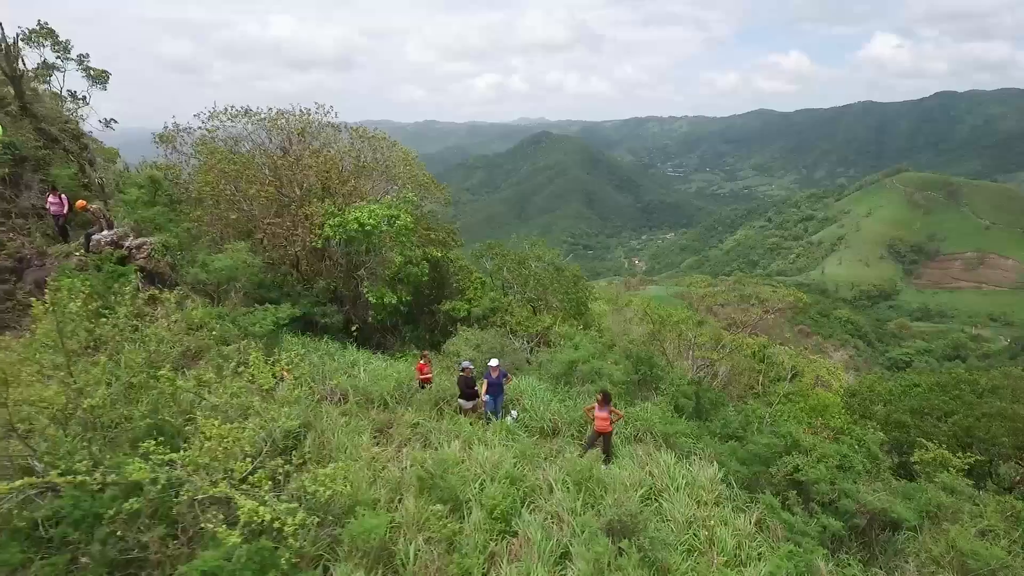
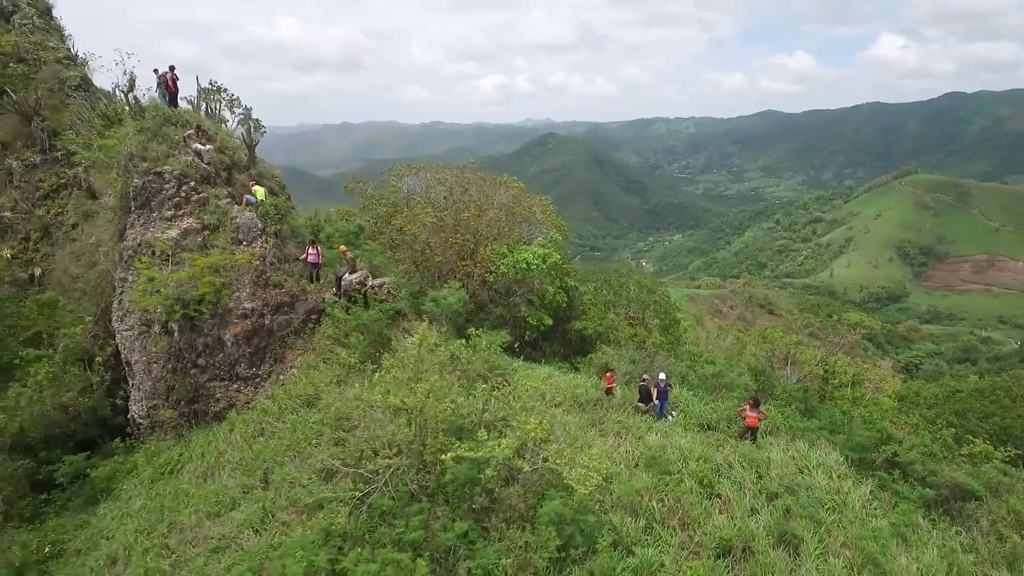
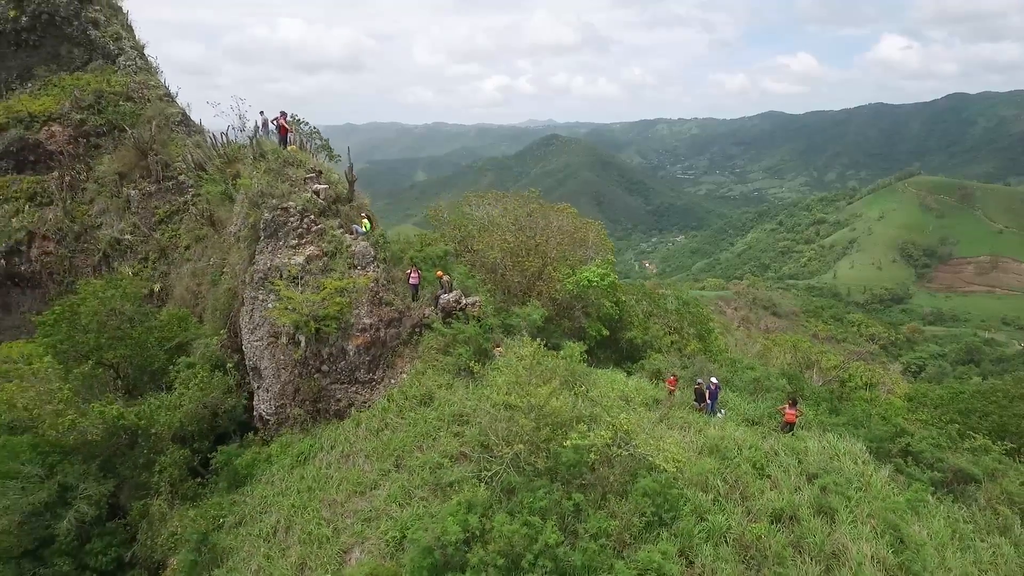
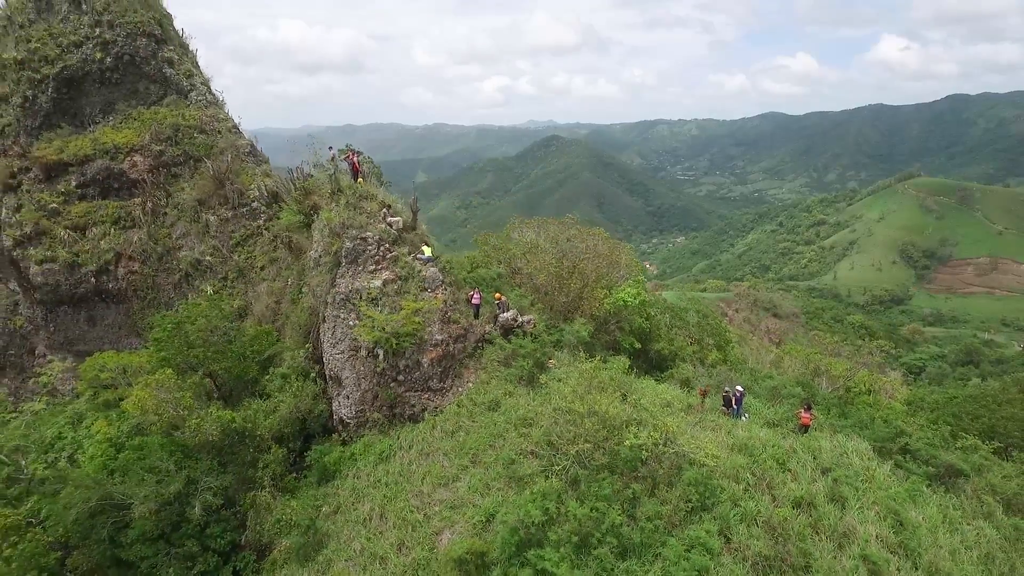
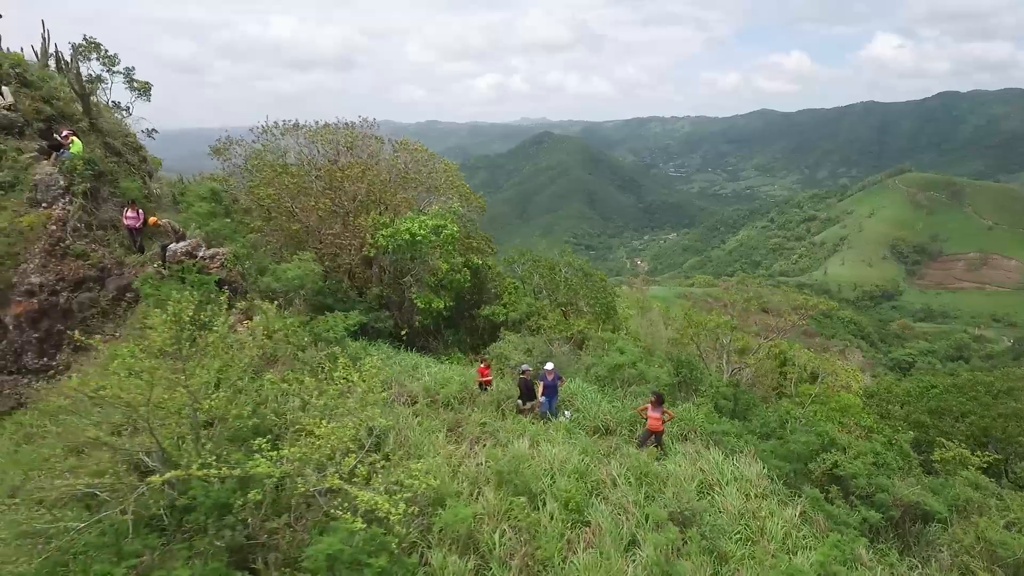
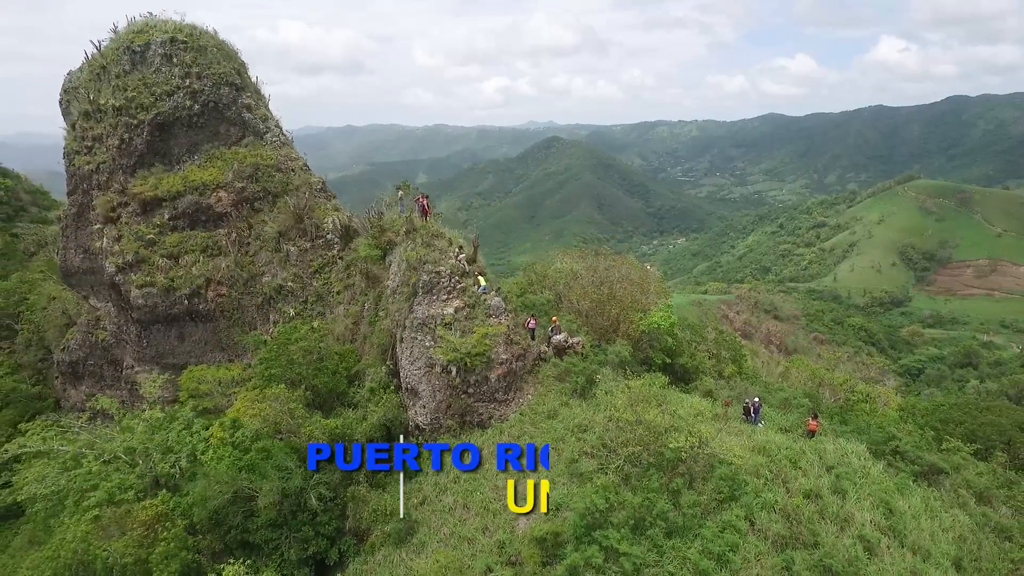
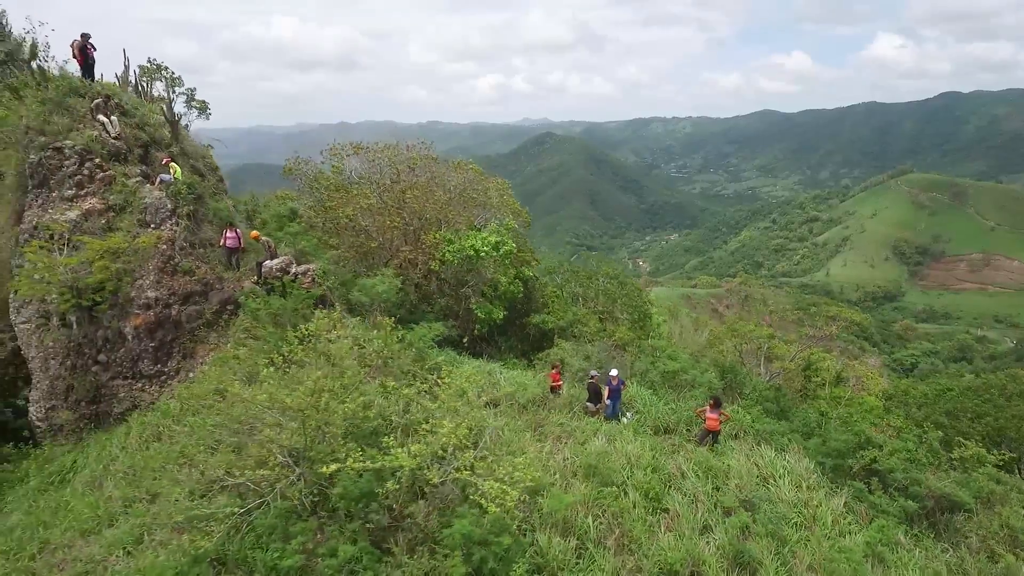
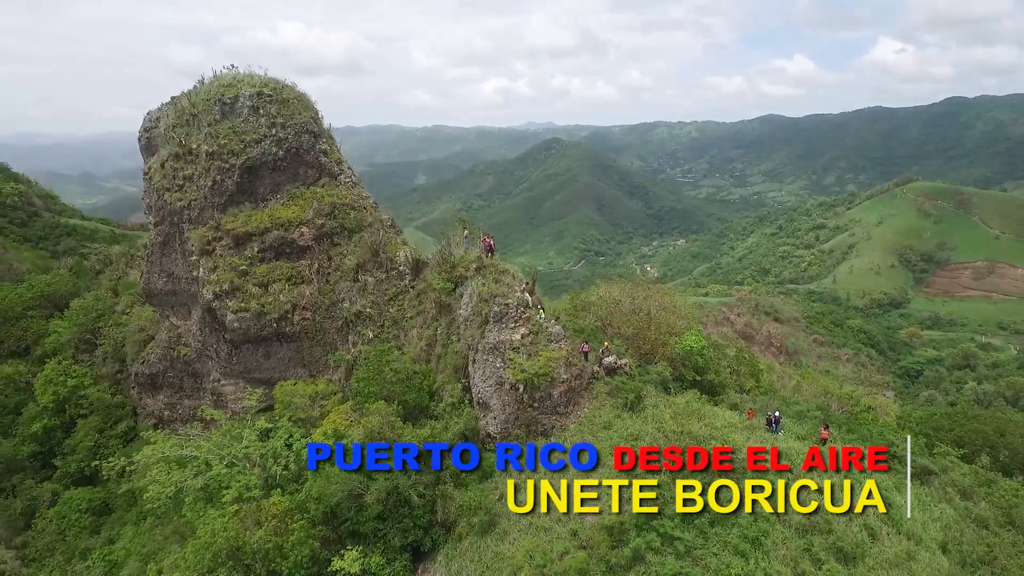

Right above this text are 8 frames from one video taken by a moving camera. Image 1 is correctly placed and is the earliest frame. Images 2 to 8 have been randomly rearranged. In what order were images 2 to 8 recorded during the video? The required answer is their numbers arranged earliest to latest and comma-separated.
5, 7, 2, 3, 4, 6, 8
